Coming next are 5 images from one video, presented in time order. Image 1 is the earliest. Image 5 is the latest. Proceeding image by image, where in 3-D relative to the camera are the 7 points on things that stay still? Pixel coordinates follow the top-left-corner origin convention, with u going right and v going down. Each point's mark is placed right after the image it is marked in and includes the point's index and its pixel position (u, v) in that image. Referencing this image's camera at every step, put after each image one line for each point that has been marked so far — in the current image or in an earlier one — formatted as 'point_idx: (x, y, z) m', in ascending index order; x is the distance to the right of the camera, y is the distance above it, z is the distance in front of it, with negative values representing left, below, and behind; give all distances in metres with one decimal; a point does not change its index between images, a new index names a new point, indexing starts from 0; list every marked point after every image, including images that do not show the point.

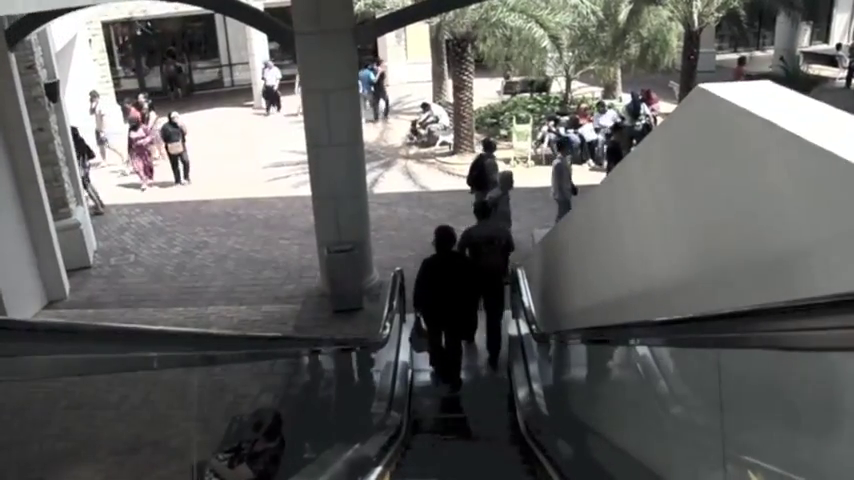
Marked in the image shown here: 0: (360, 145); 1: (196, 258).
0: (-0.8, +1.1, +9.8) m
1: (-3.2, -0.2, +11.8) m
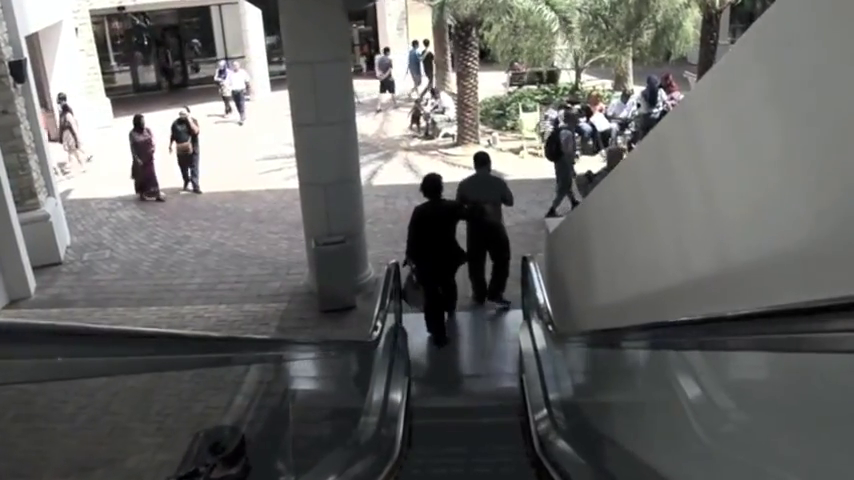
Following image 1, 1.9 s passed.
0: (-0.8, +1.2, +8.8) m
1: (-3.2, -0.2, +10.8) m
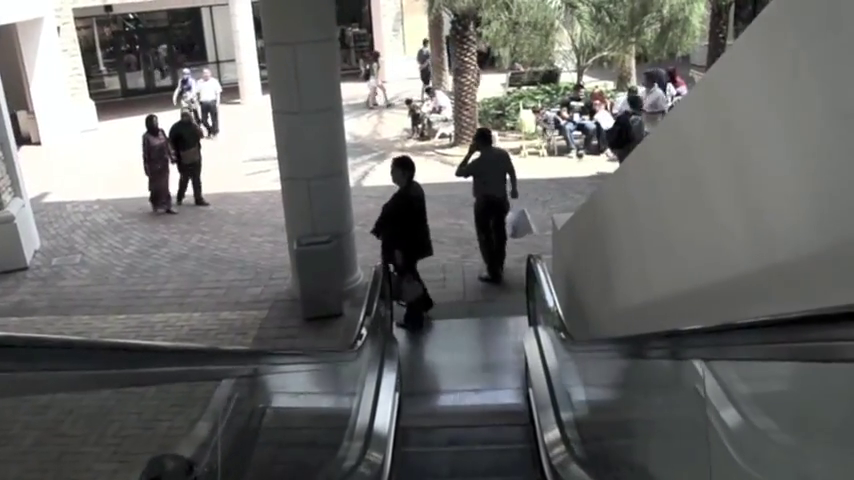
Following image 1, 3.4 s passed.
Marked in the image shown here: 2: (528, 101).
0: (-0.8, +1.2, +8.1) m
1: (-3.2, -0.2, +10.1) m
2: (+2.1, +2.8, +17.5) m
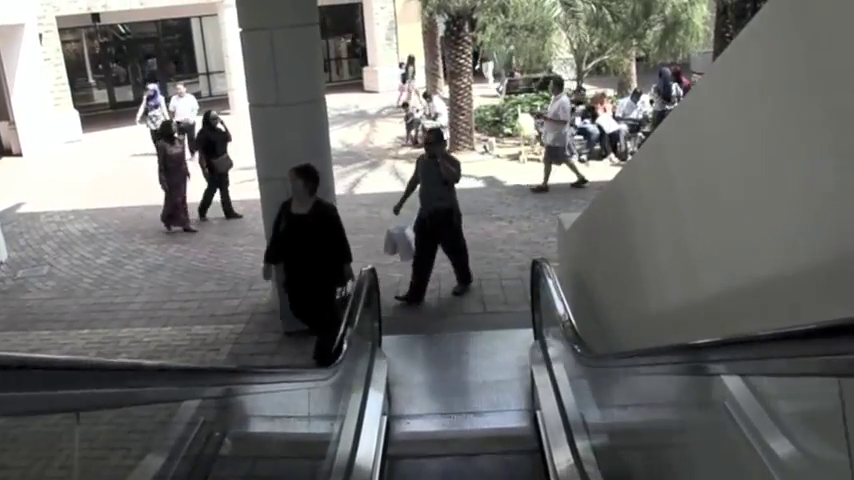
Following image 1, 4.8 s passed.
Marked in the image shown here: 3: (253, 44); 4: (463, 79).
0: (-0.9, +1.2, +7.4) m
1: (-3.3, -0.3, +9.3) m
2: (+2.0, +2.6, +16.9) m
3: (-1.4, +1.6, +7.1) m
4: (+0.6, +2.8, +14.9) m
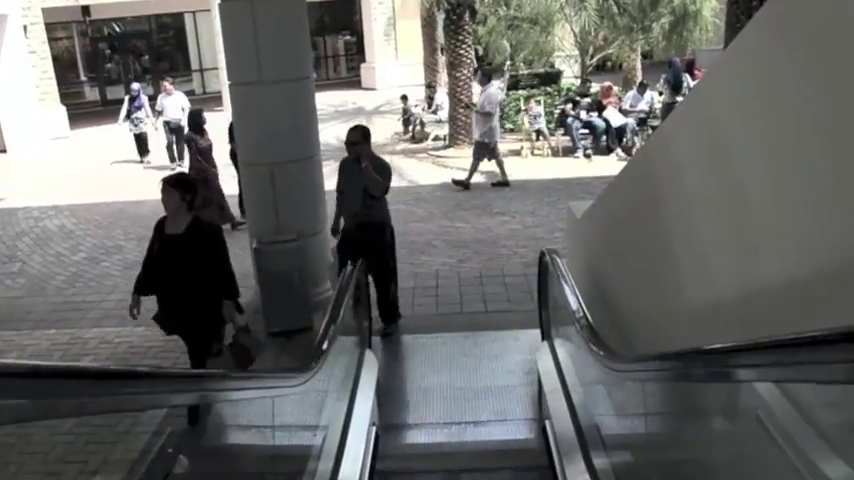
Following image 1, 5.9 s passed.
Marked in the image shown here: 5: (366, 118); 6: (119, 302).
0: (-0.9, +1.2, +6.8) m
1: (-3.3, -0.3, +8.8) m
2: (+1.9, +2.6, +16.3) m
3: (-1.4, +1.7, +6.5) m
4: (+0.6, +2.8, +14.3) m
5: (-1.3, +2.7, +19.2) m
6: (-2.6, -0.5, +7.5) m
